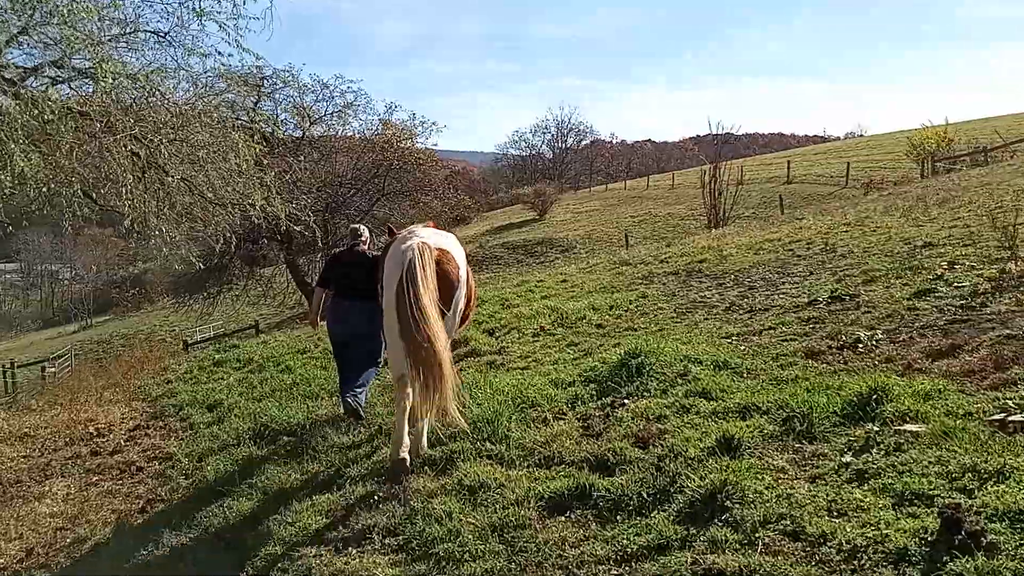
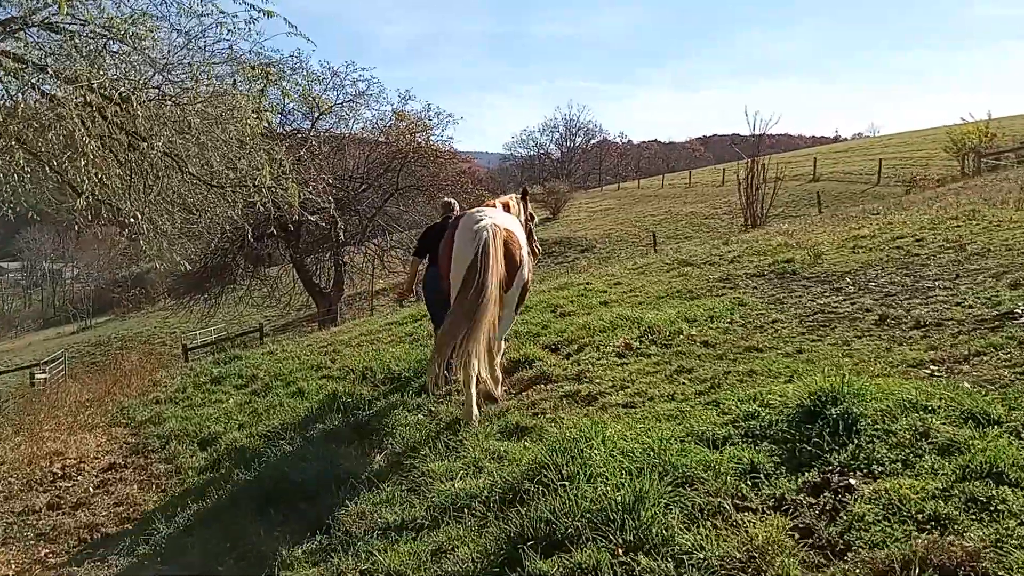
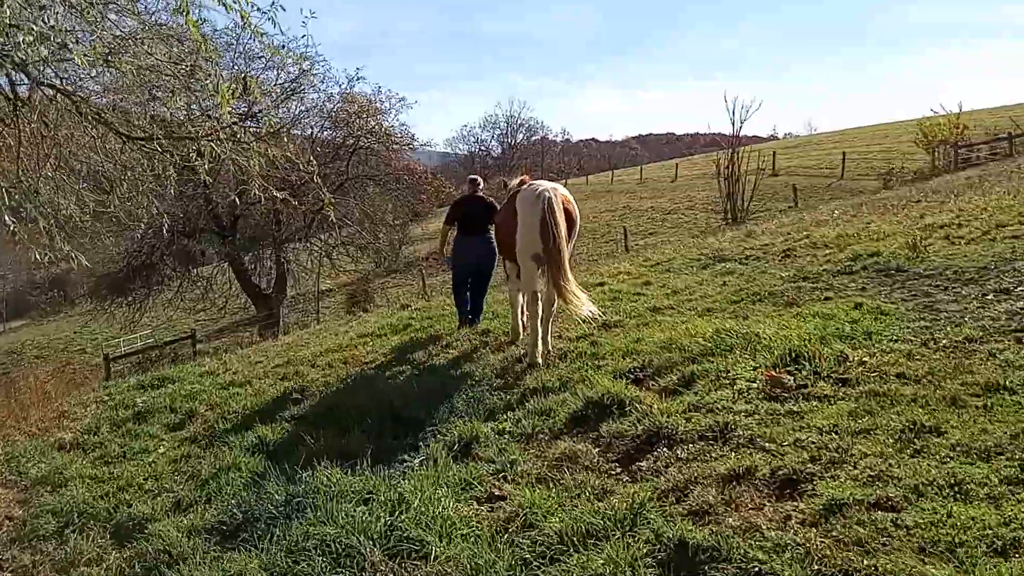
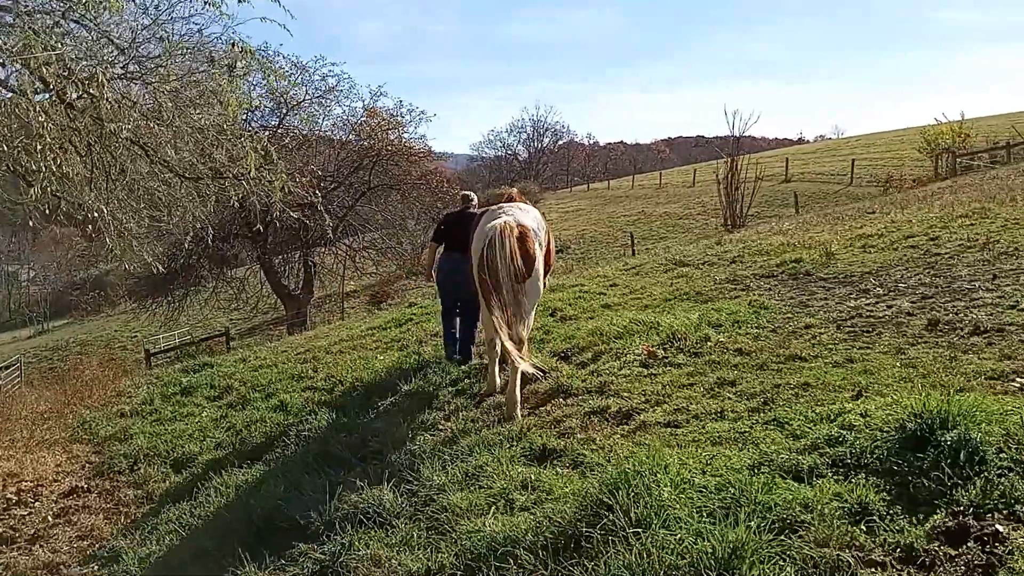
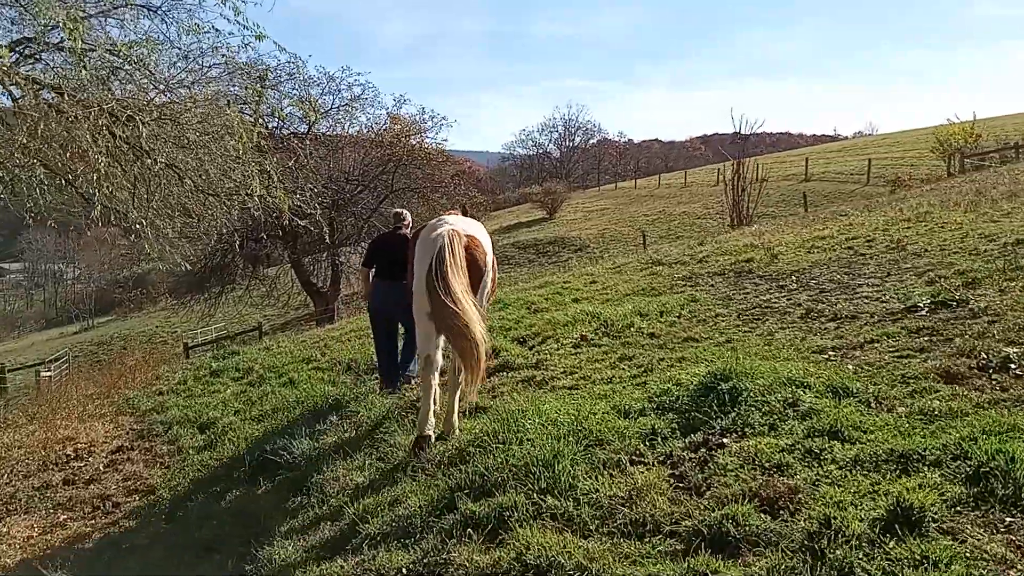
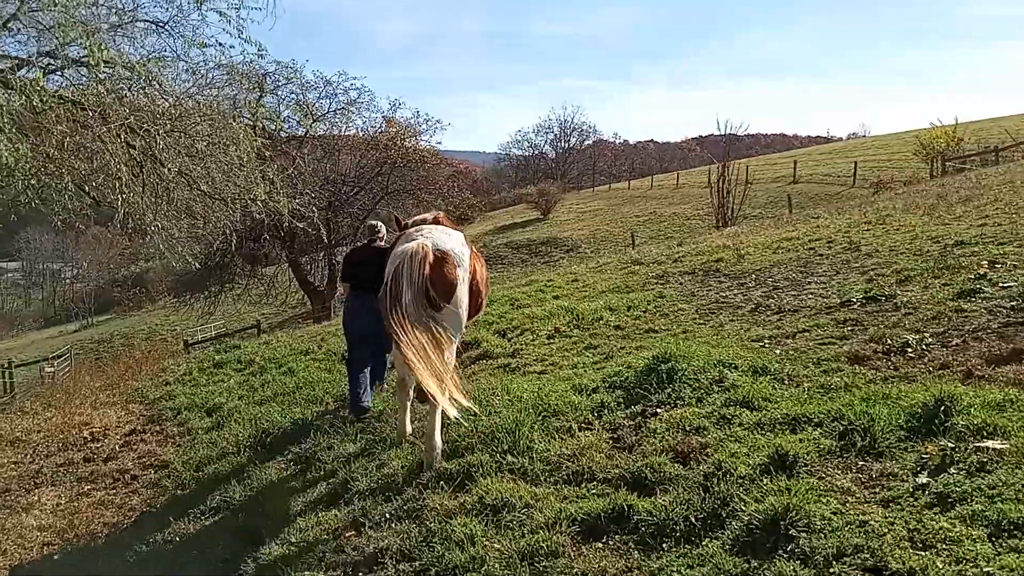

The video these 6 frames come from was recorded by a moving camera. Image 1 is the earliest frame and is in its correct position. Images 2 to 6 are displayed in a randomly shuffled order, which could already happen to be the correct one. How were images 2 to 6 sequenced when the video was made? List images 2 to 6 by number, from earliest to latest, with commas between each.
6, 5, 2, 4, 3
